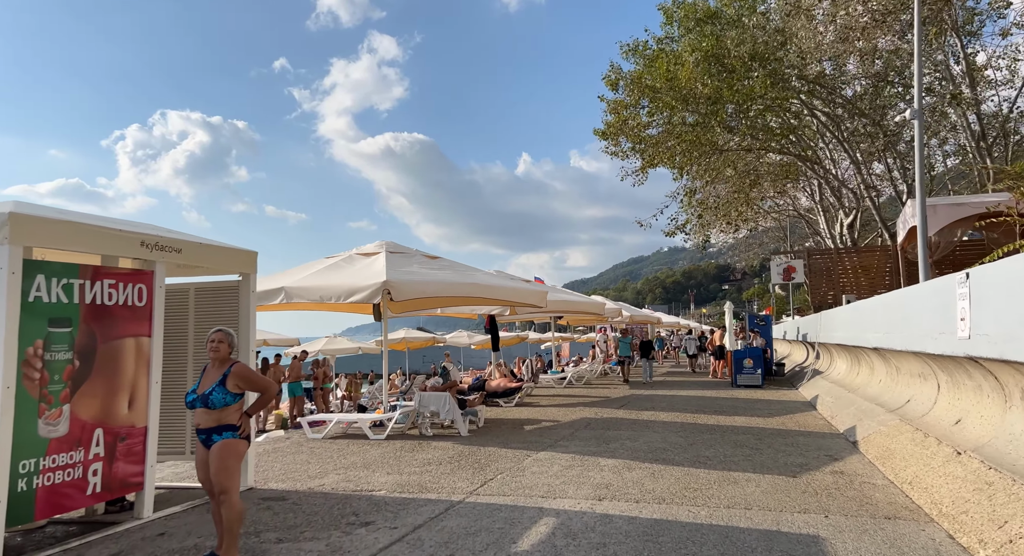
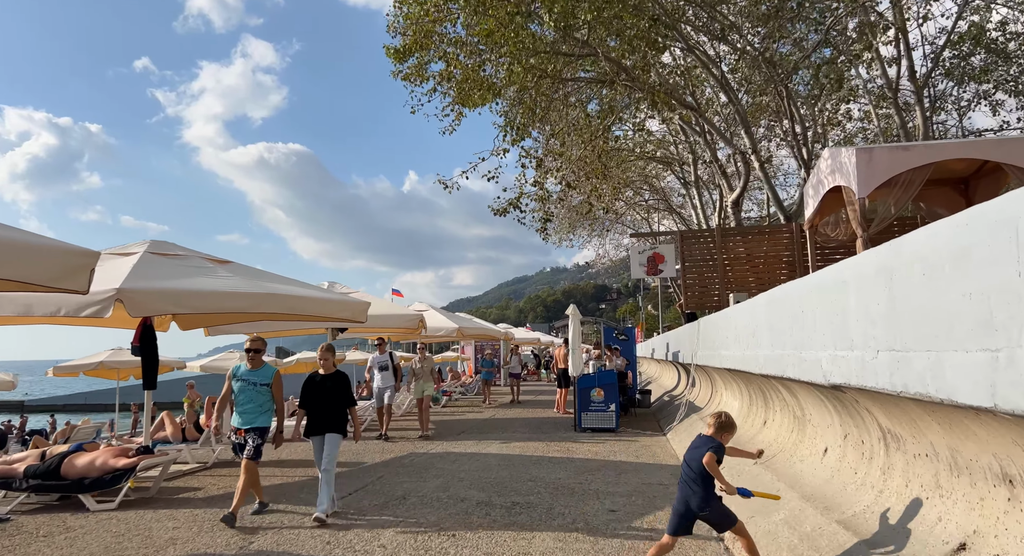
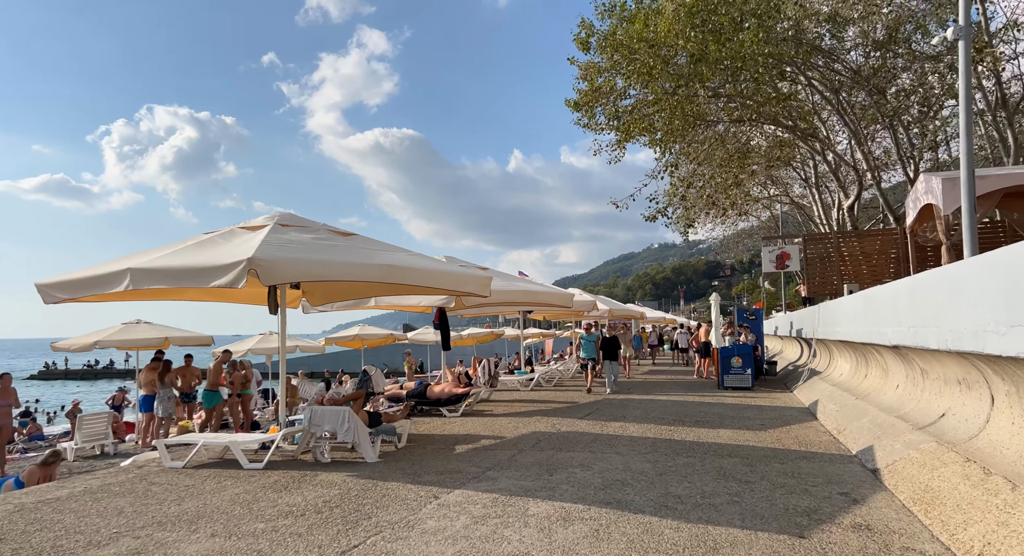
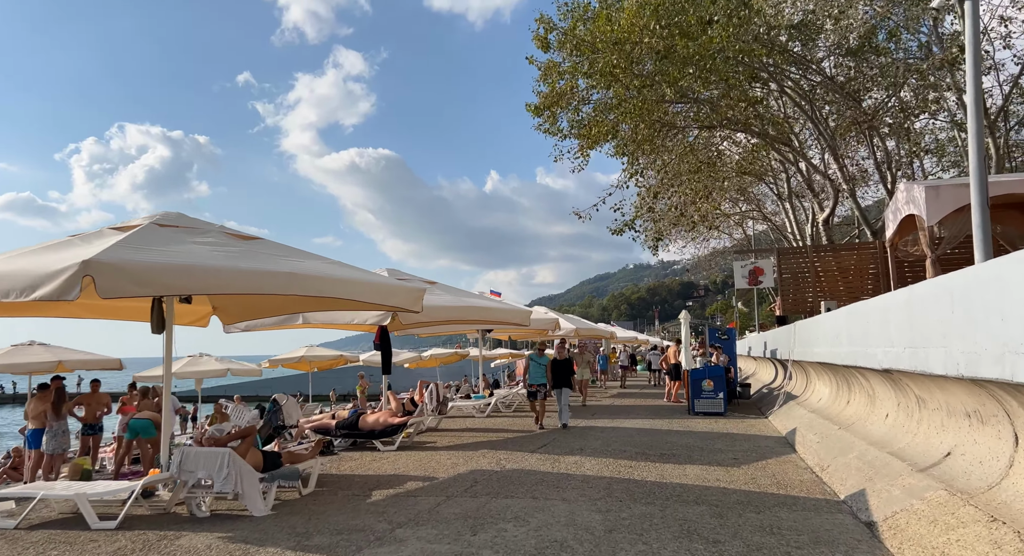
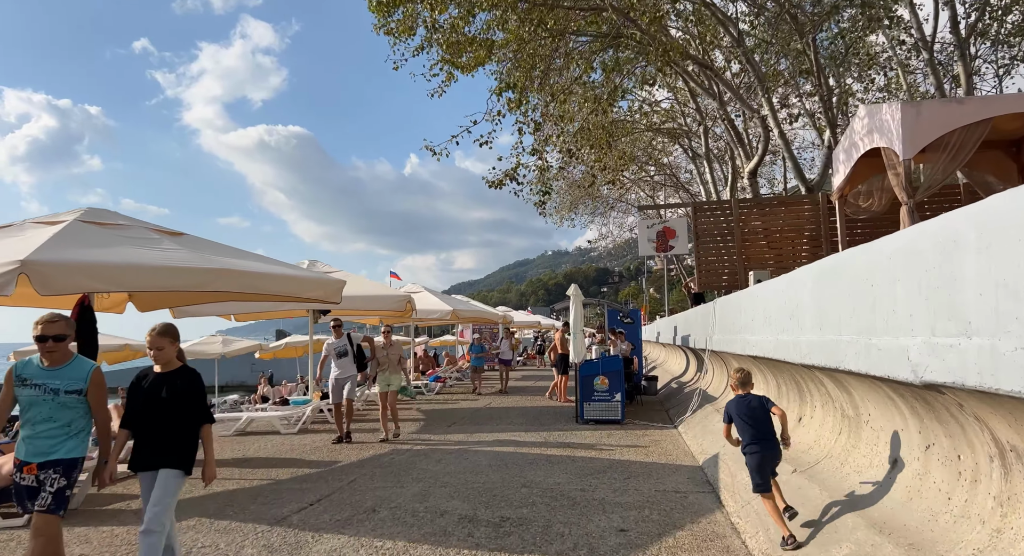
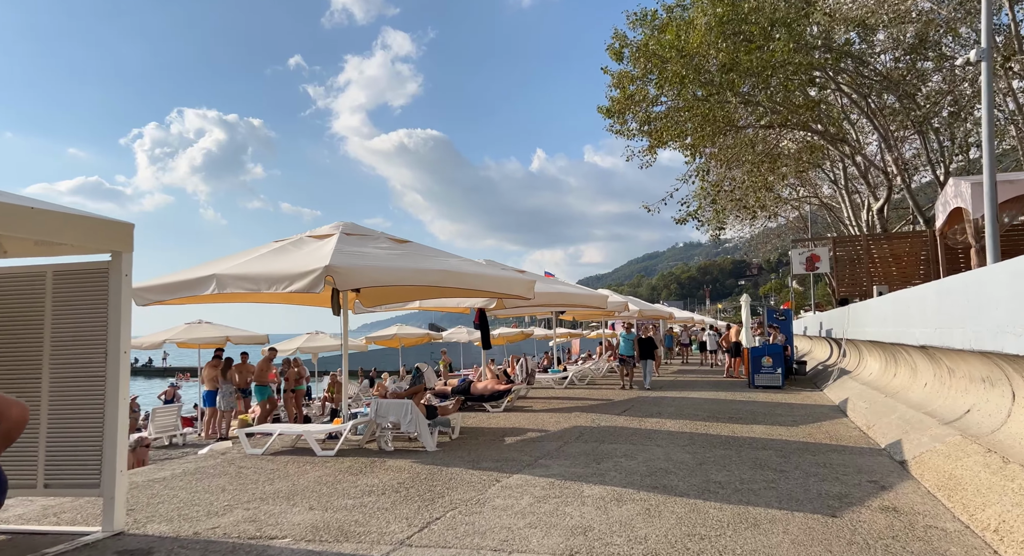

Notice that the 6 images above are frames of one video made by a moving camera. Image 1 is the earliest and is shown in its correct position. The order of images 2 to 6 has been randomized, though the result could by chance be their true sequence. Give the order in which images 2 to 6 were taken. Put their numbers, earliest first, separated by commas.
6, 3, 4, 2, 5
